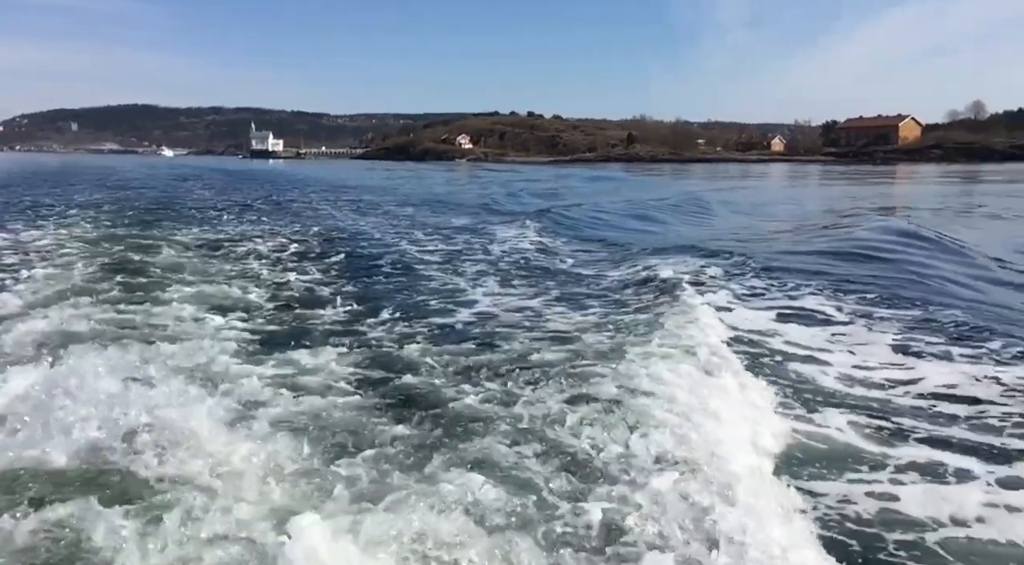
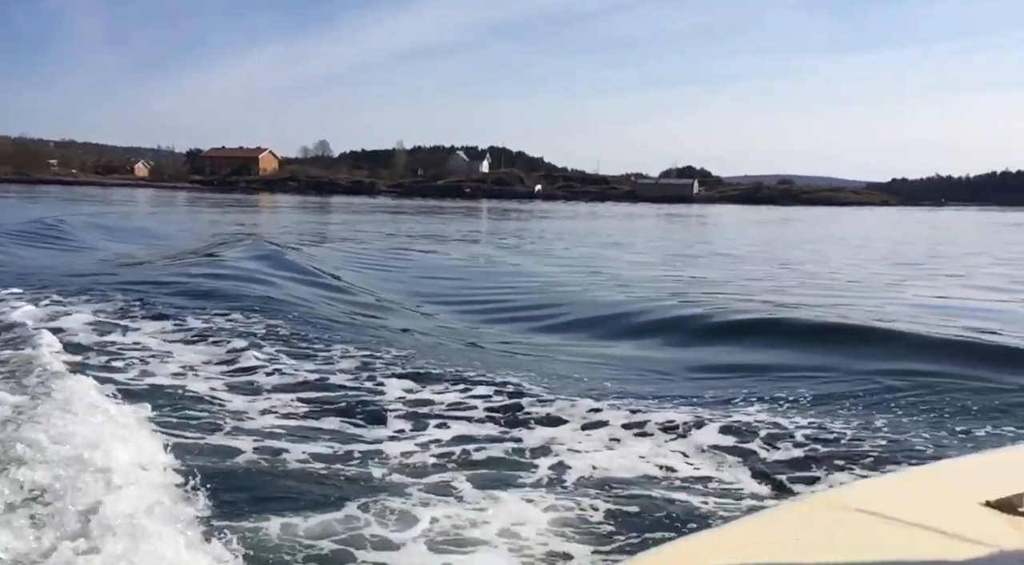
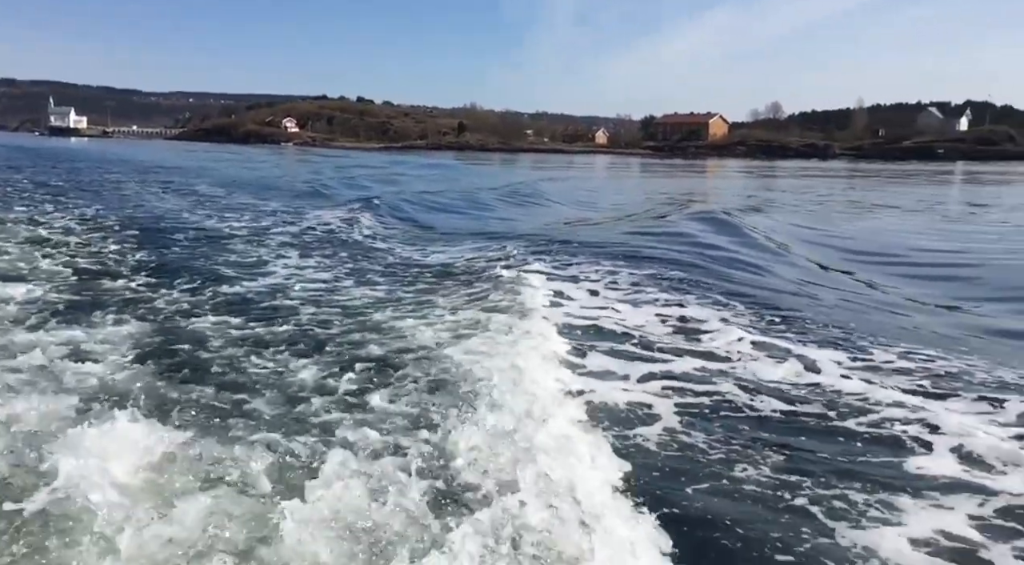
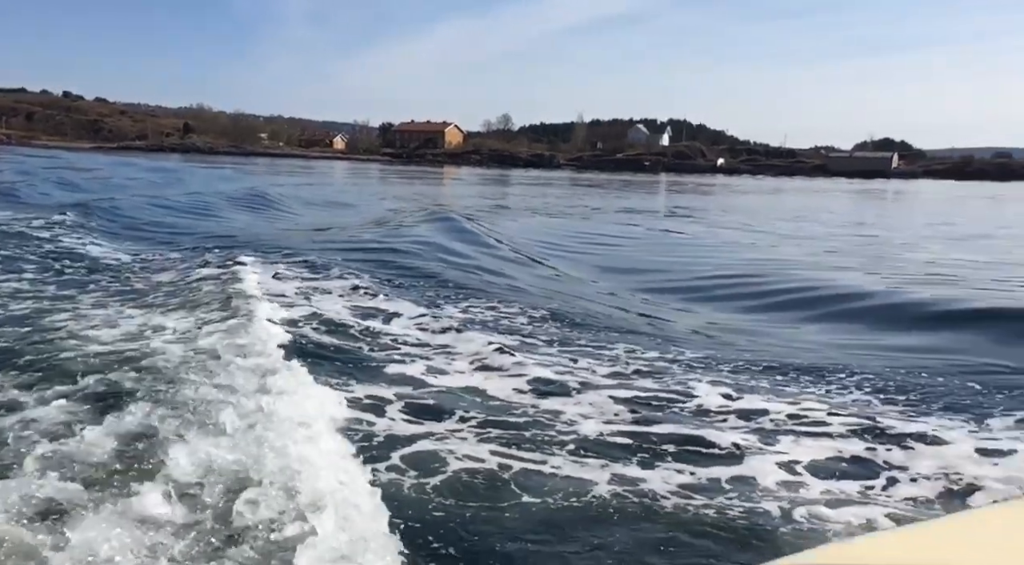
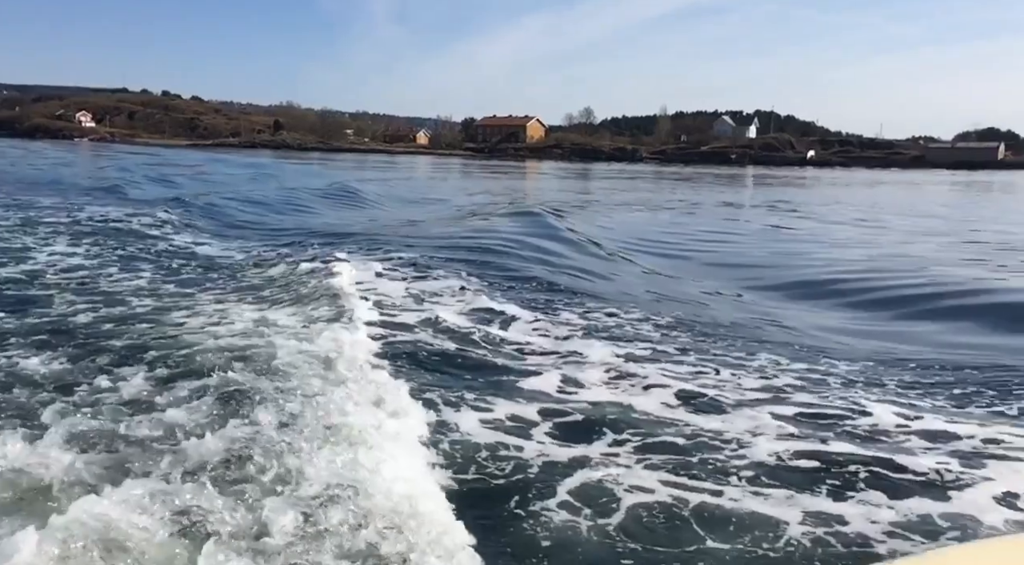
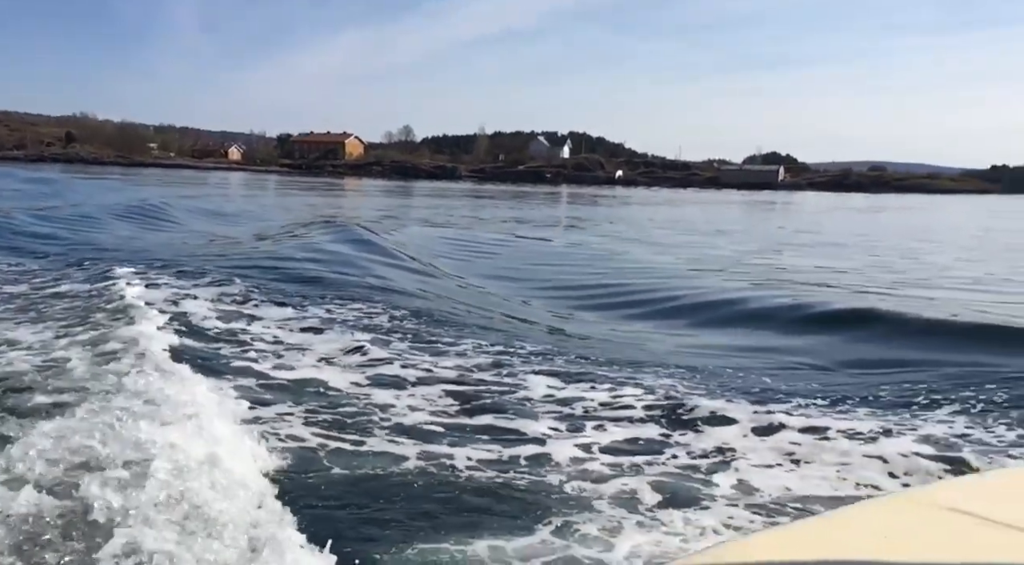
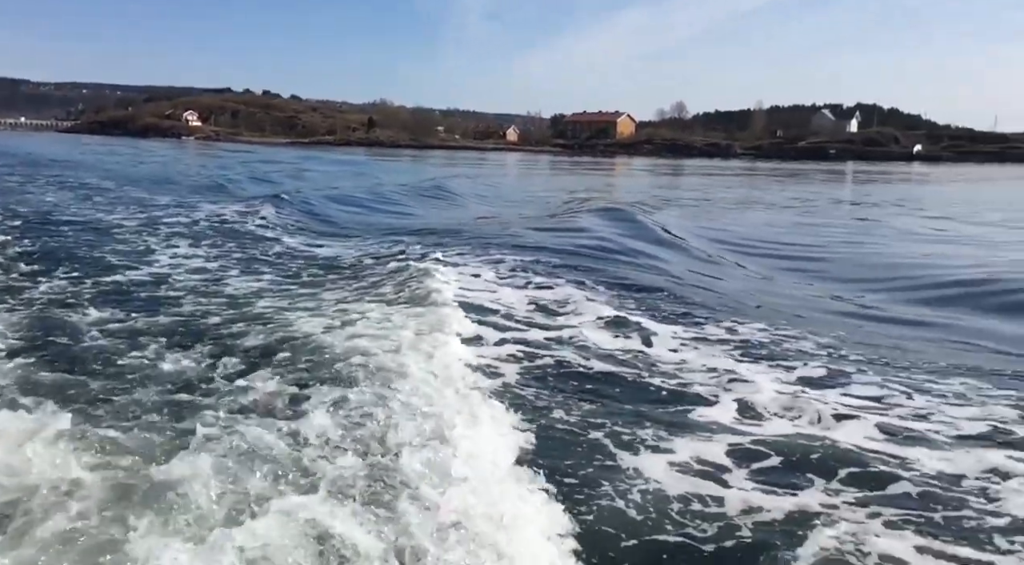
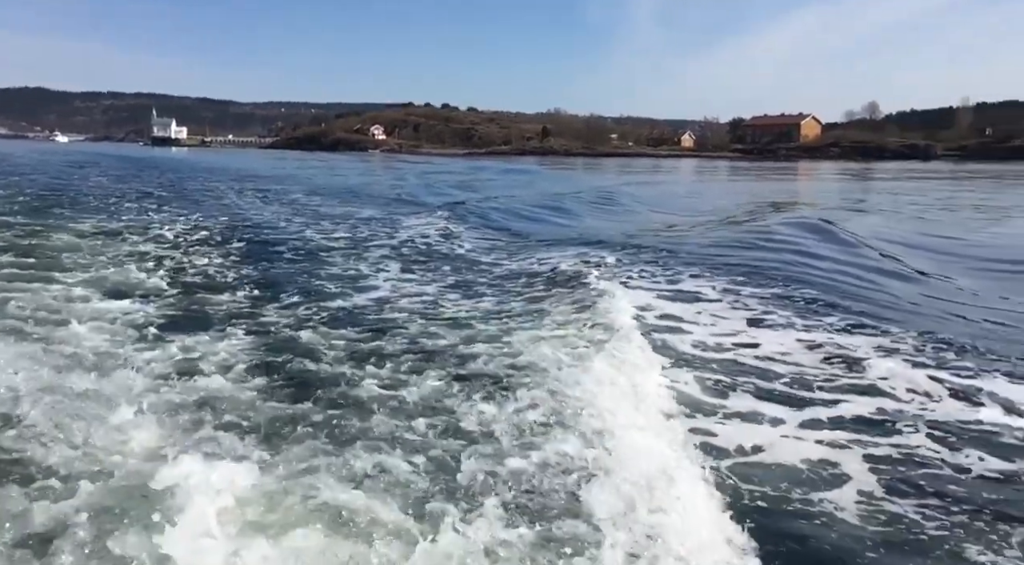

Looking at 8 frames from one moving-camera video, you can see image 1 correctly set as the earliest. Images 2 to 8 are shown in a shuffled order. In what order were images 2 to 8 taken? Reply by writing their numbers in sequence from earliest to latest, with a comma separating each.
8, 3, 7, 5, 4, 6, 2
